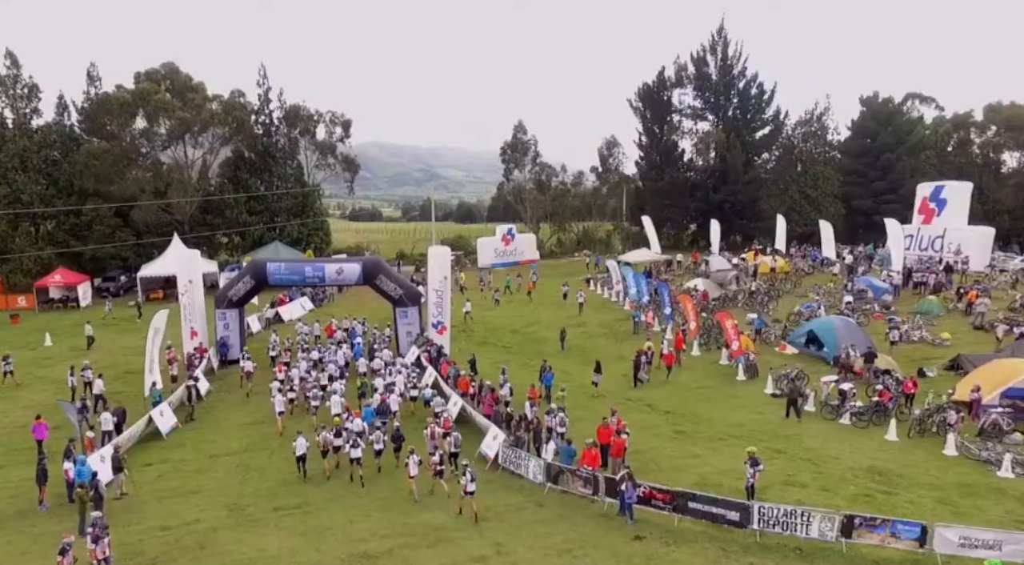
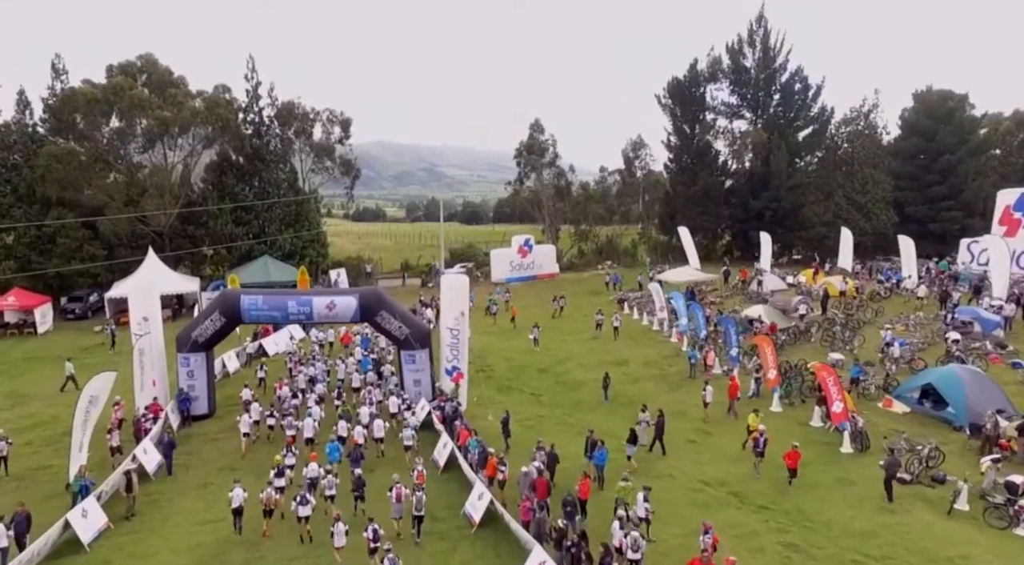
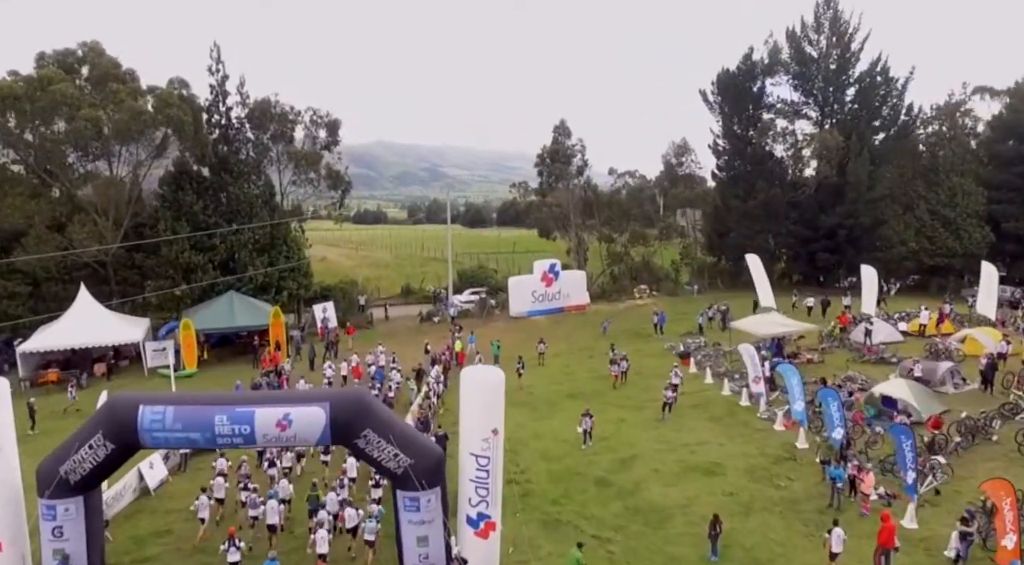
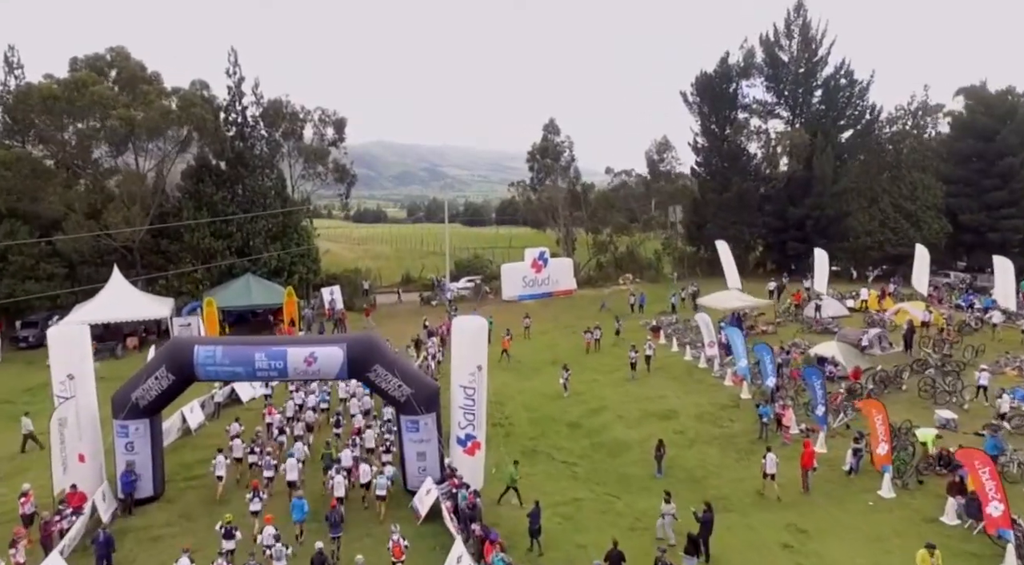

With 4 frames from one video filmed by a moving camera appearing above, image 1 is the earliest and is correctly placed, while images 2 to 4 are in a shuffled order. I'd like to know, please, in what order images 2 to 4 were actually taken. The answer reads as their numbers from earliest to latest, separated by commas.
2, 4, 3
